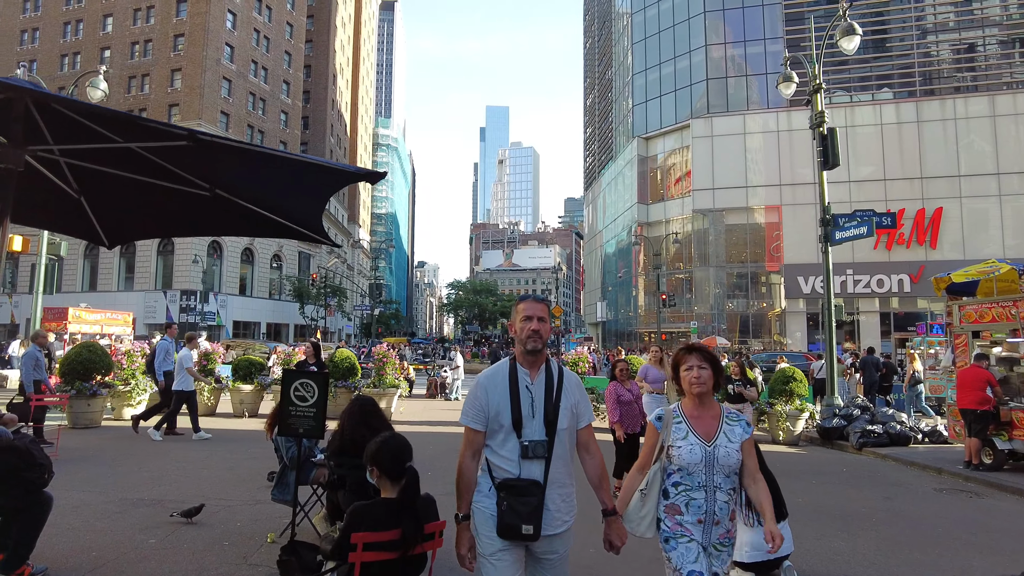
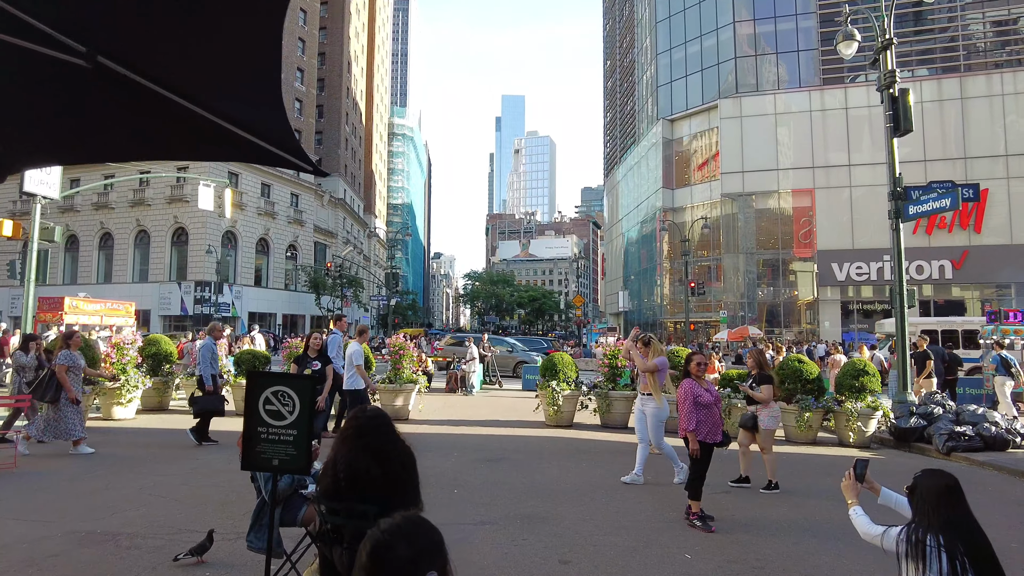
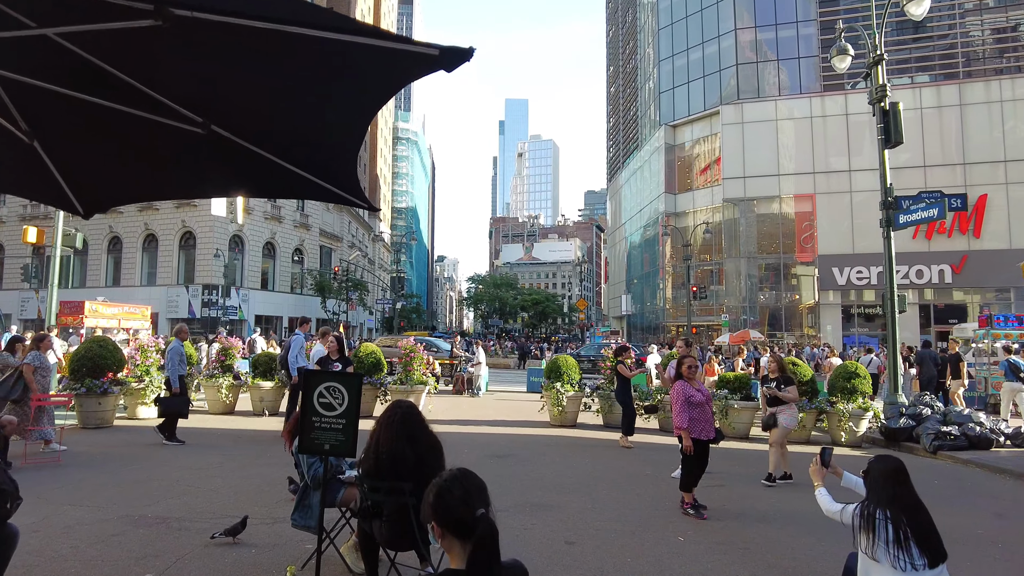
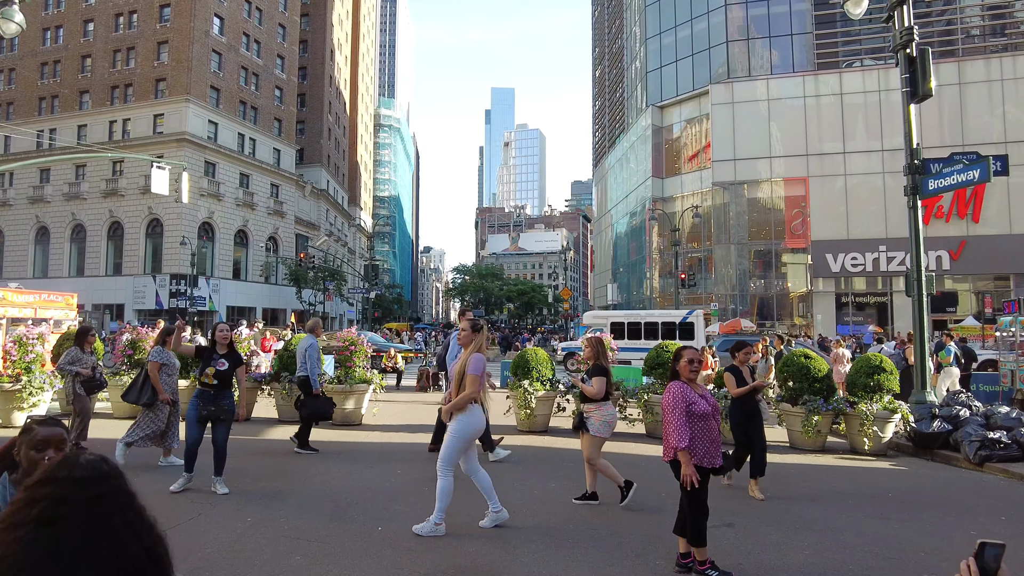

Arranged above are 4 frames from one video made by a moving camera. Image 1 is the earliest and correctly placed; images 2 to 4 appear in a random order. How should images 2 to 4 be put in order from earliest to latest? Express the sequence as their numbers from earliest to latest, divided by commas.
3, 2, 4
